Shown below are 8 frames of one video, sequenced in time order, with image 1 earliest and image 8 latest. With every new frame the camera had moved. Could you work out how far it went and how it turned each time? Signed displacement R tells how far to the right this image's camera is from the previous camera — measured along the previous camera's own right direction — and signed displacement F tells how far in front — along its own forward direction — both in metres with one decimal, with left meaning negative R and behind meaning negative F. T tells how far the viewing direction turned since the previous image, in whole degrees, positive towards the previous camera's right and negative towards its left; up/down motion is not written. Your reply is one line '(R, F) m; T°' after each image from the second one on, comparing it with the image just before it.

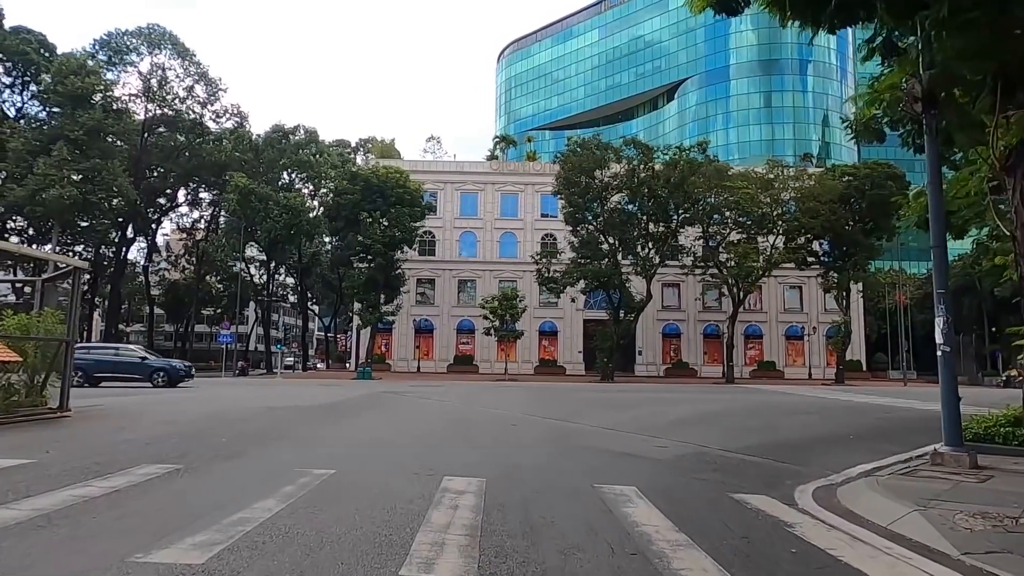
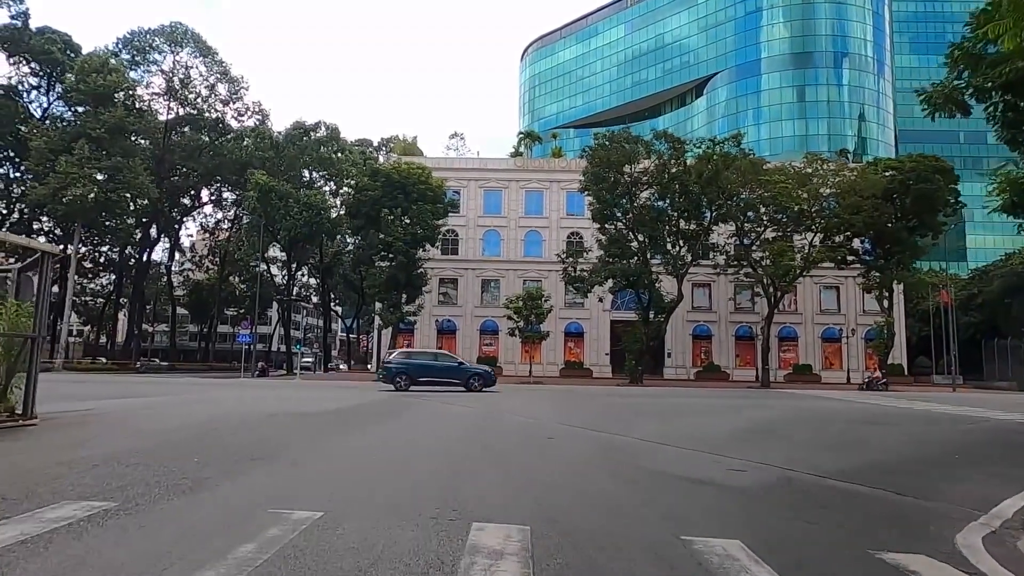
(-0.2, +1.5) m; -2°
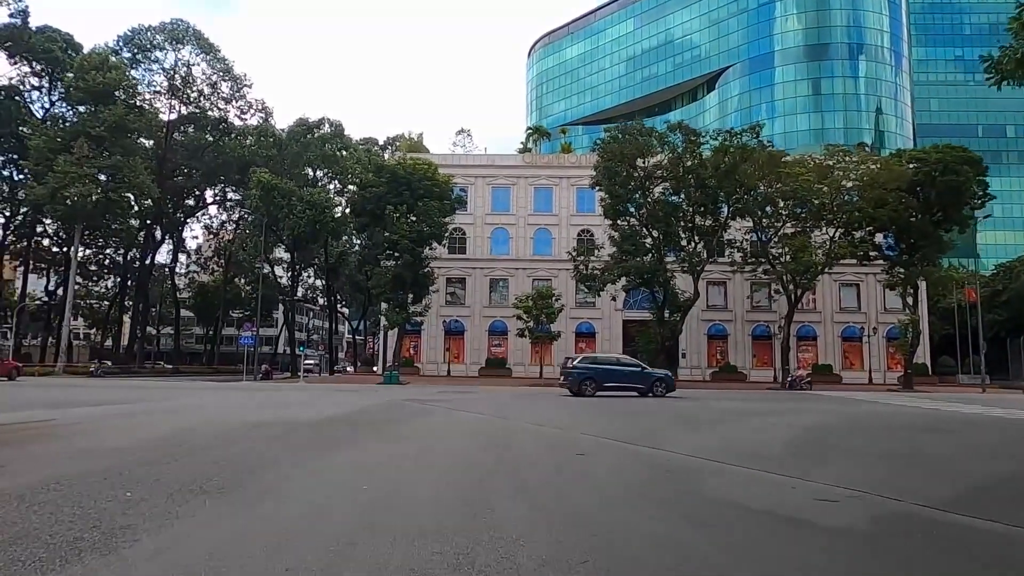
(-0.2, +1.4) m; -1°
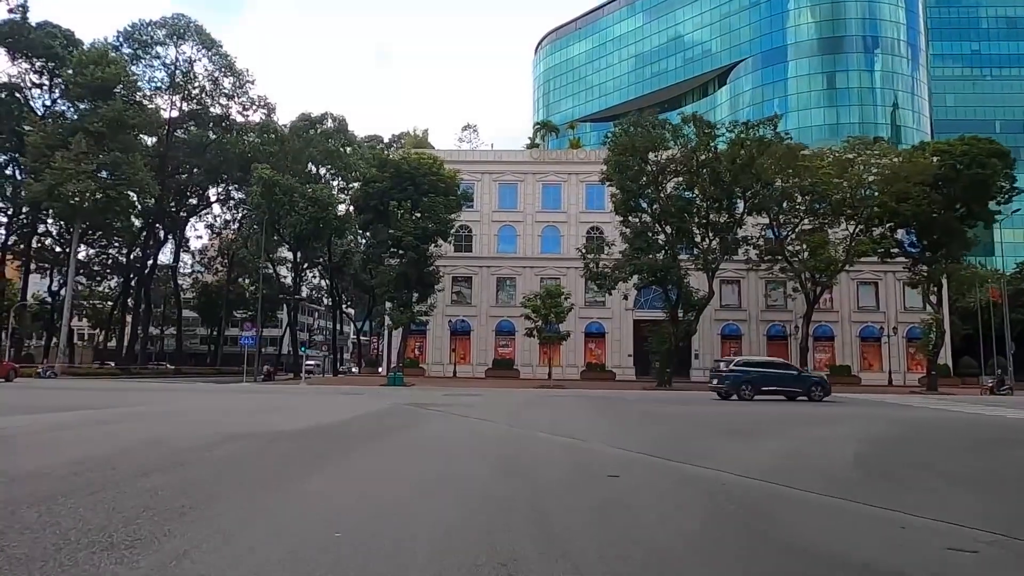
(-0.1, +1.4) m; -1°
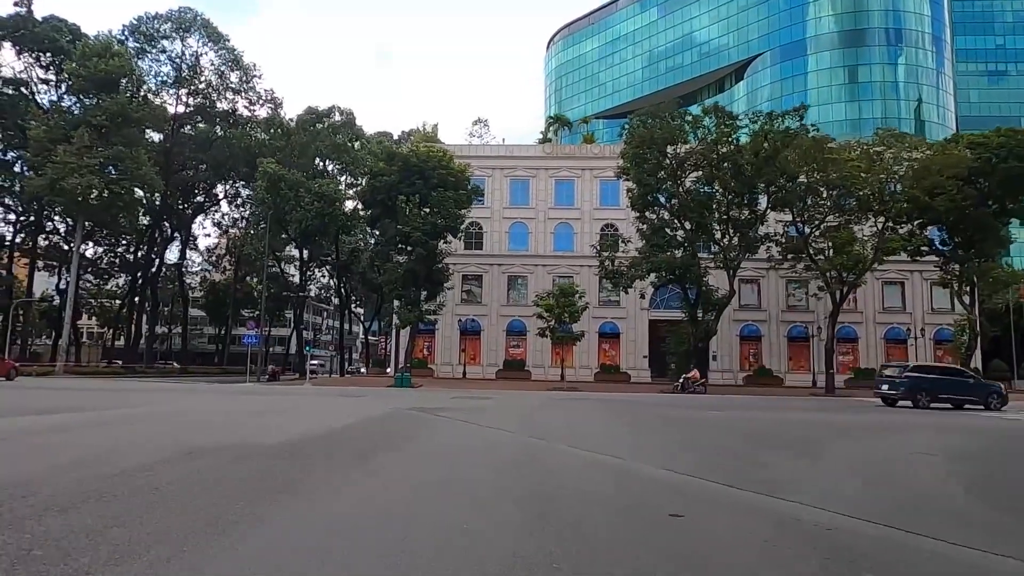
(-0.1, +1.5) m; -1°
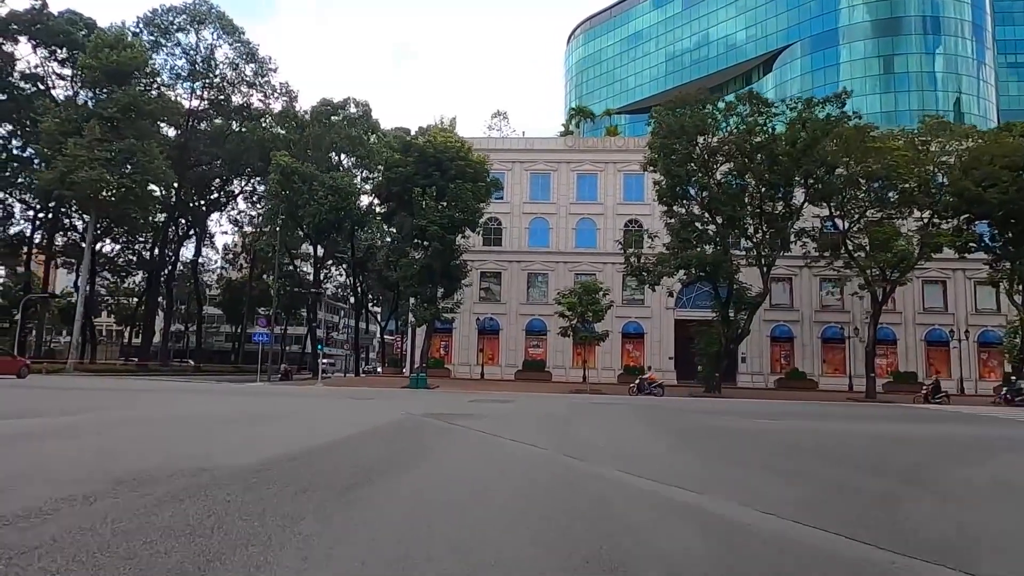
(-0.2, +1.8) m; -2°
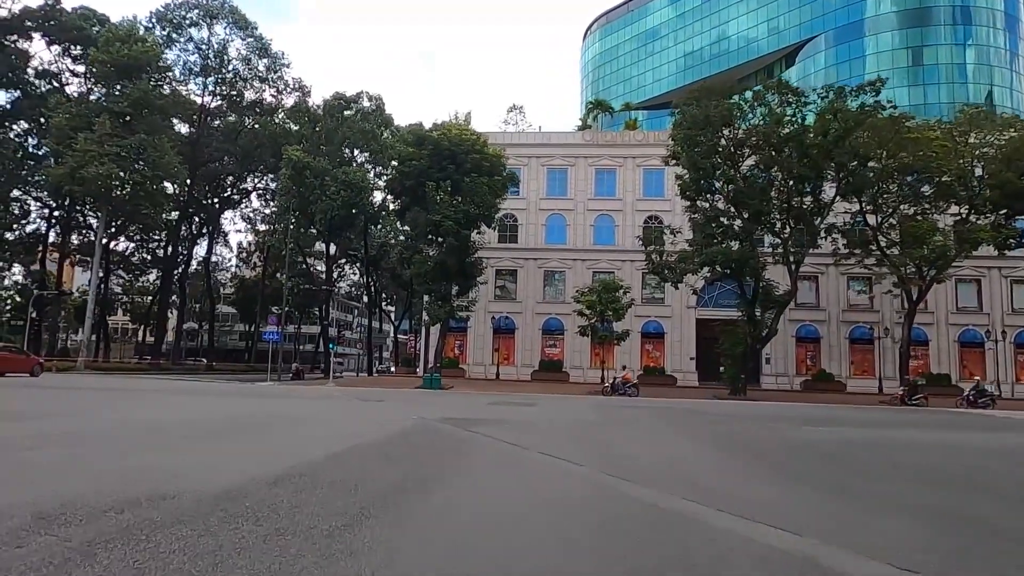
(-0.2, +1.2) m; -1°
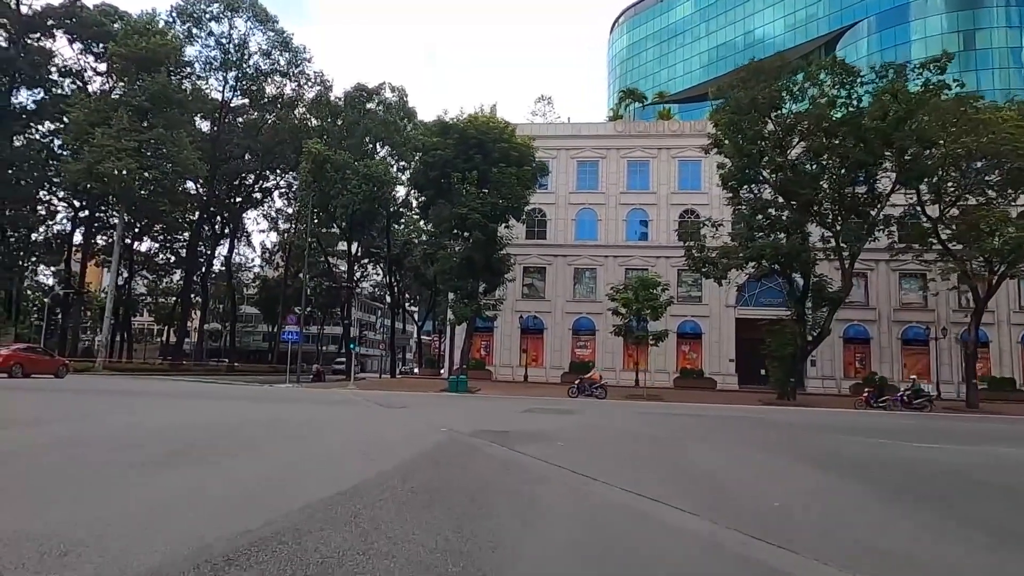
(-0.4, +2.1) m; -2°
